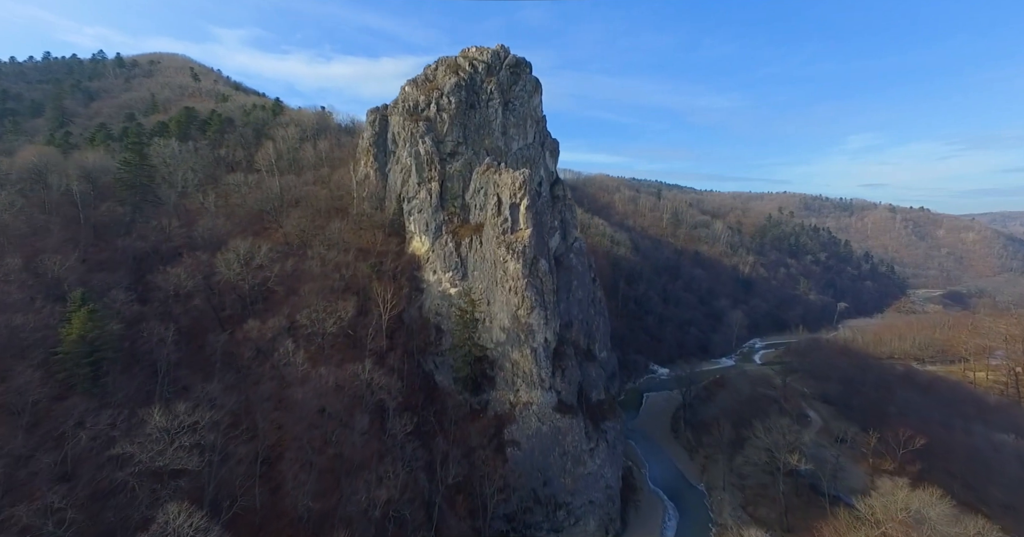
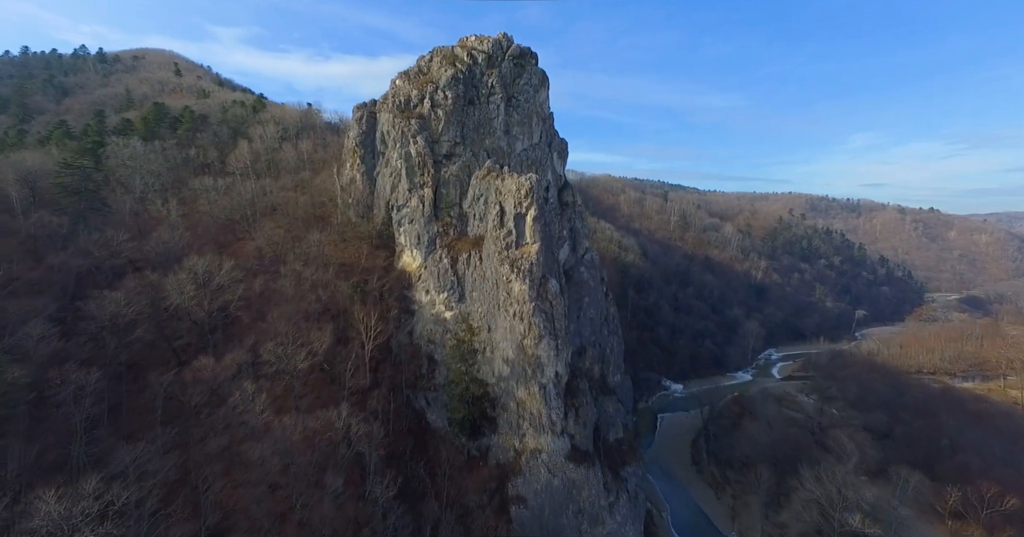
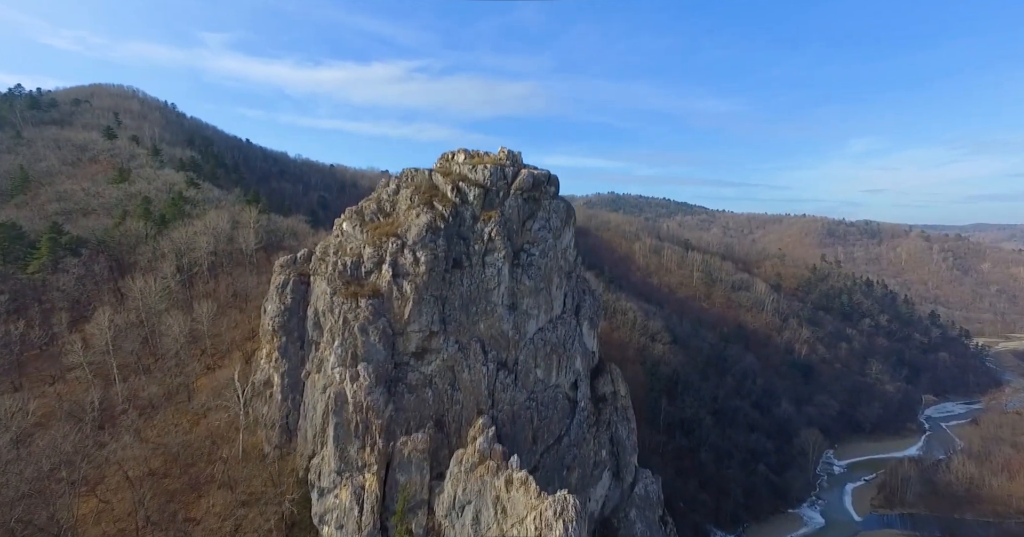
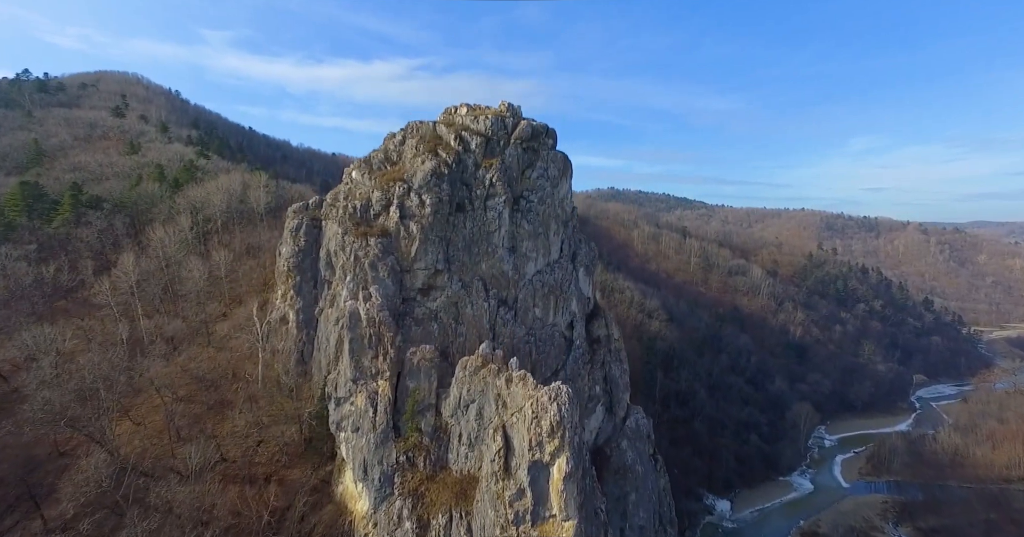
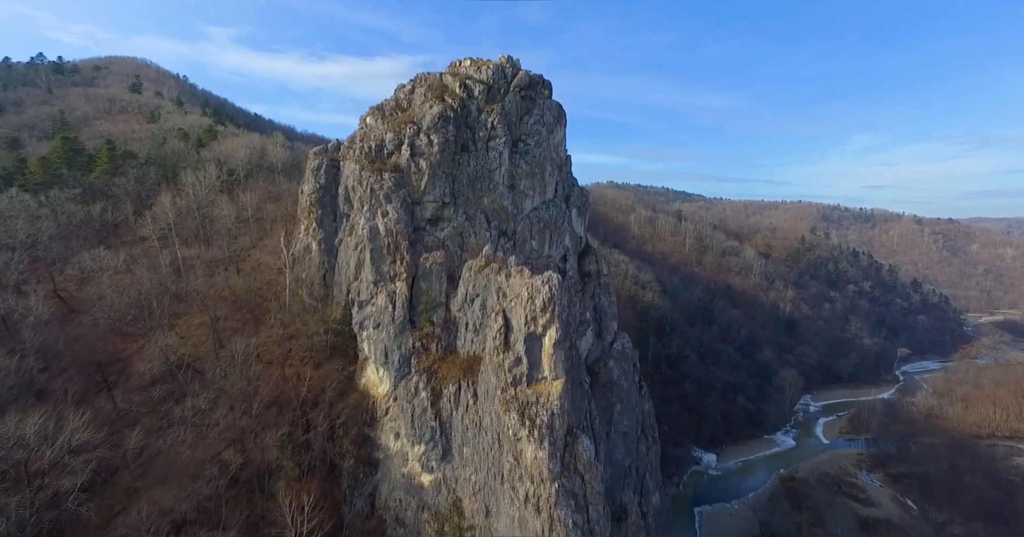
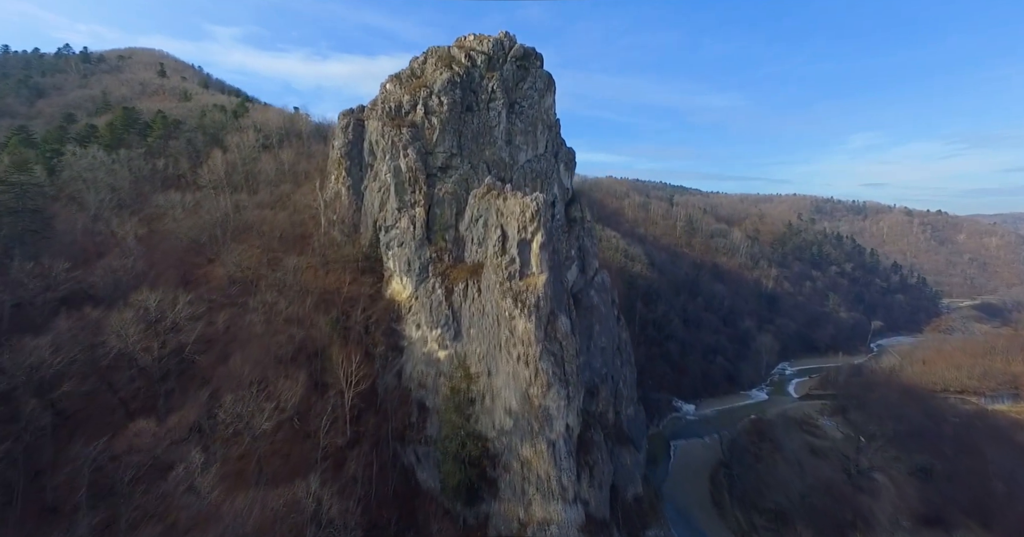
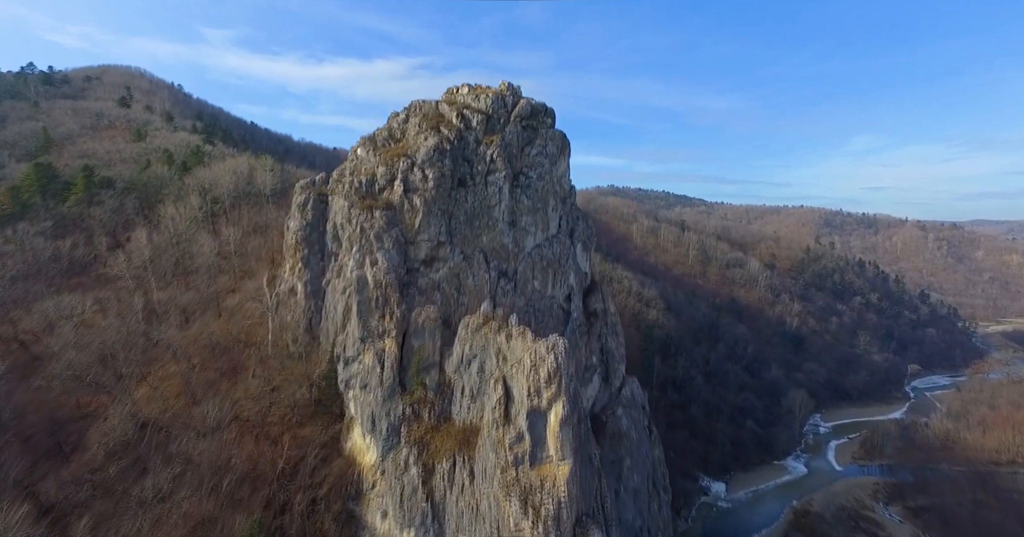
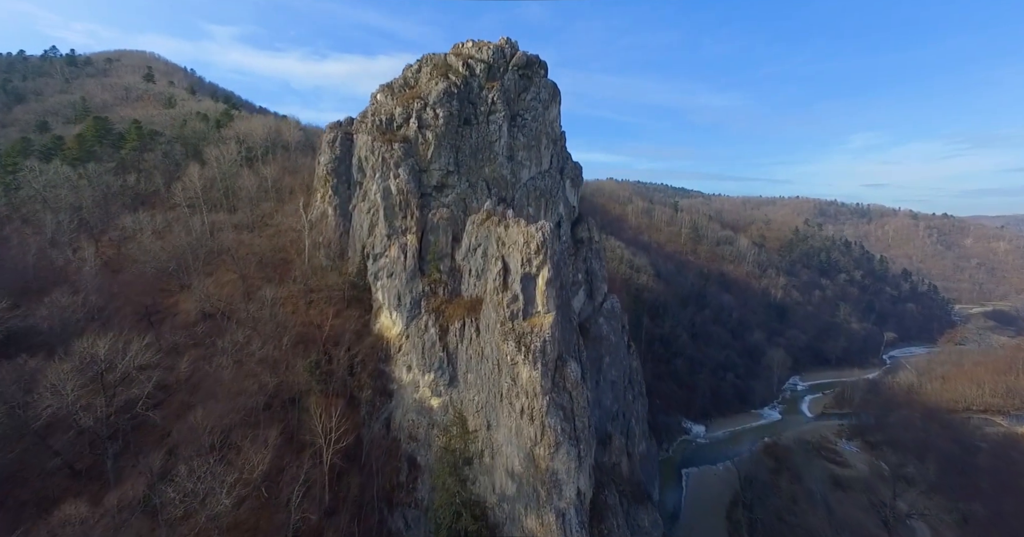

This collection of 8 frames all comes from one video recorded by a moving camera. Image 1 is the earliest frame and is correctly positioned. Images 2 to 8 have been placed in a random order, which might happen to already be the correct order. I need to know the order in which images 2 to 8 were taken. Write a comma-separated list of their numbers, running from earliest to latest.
2, 6, 8, 5, 7, 4, 3
